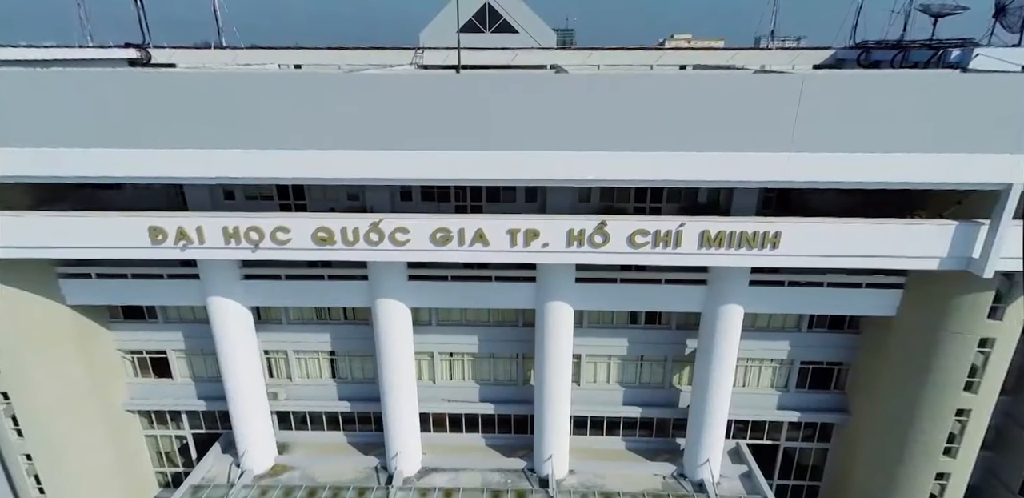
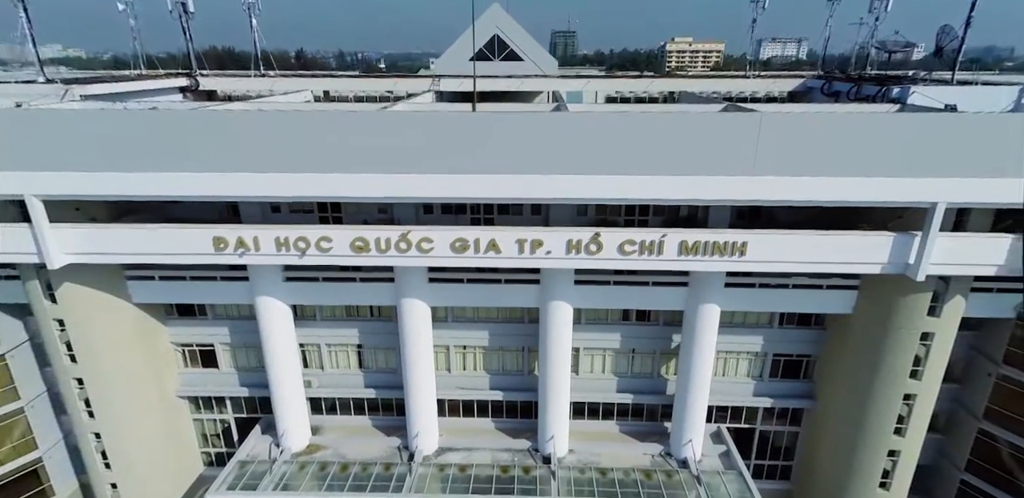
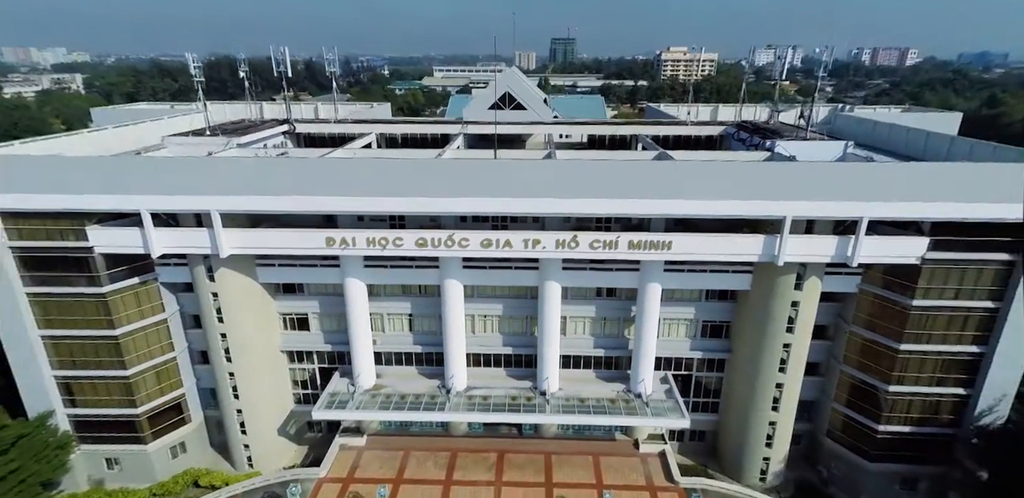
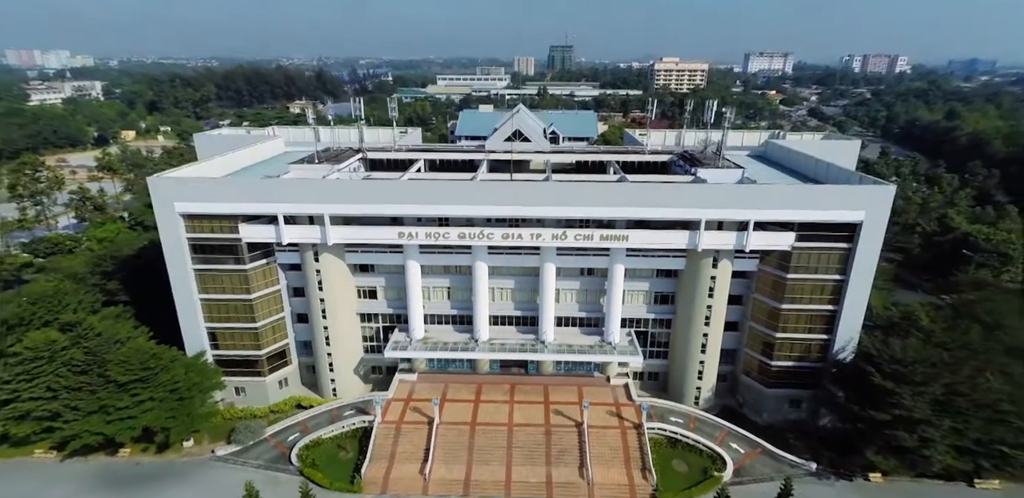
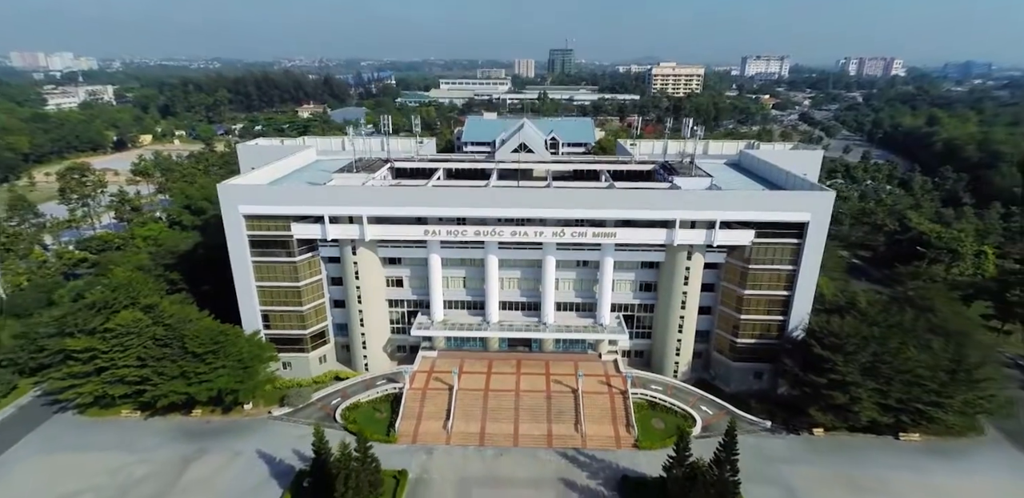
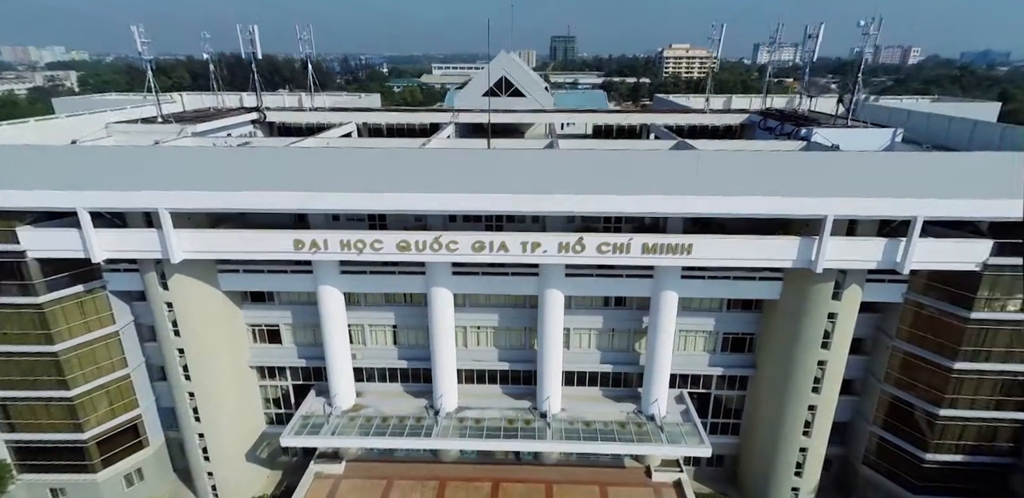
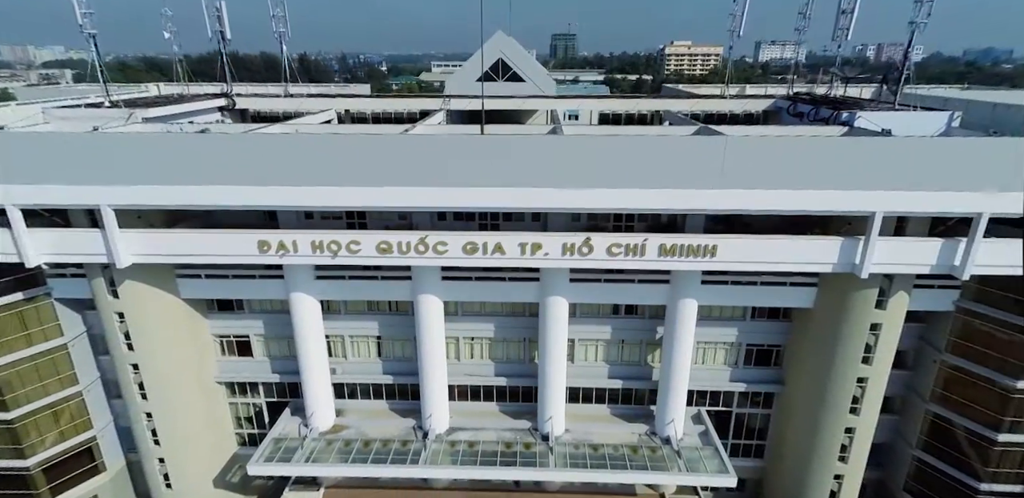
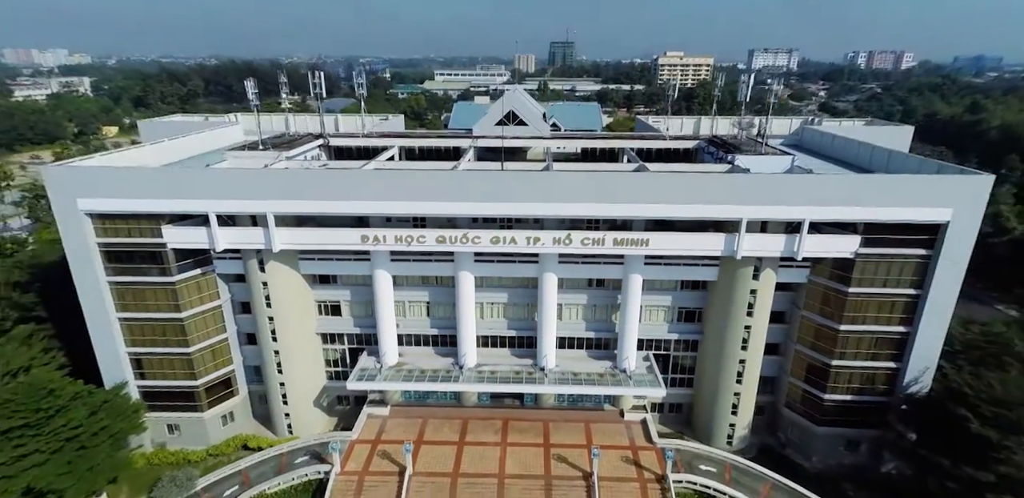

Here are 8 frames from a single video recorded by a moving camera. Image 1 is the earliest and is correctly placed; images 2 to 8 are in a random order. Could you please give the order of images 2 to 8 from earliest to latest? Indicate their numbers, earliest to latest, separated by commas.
2, 7, 6, 3, 8, 4, 5
